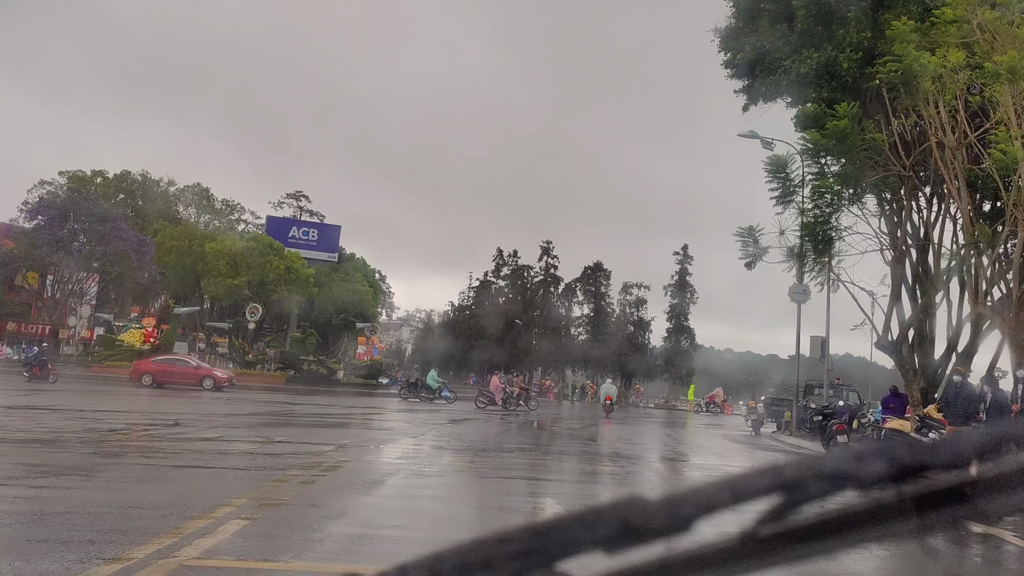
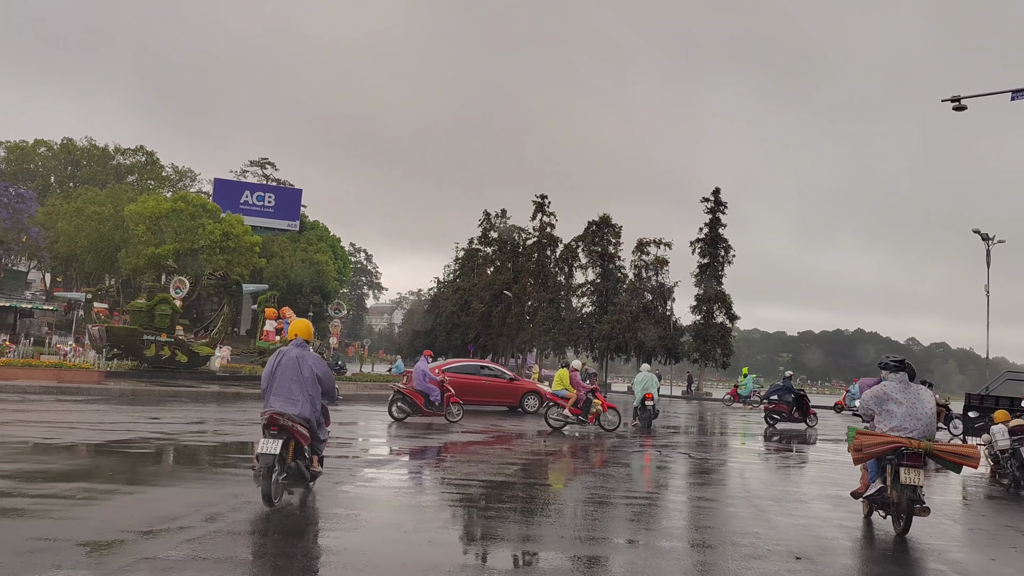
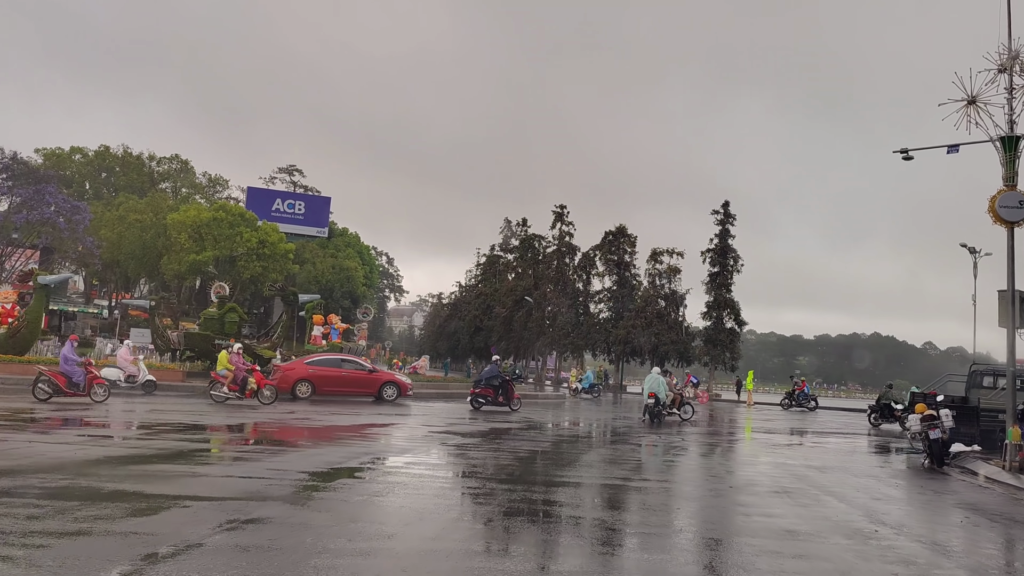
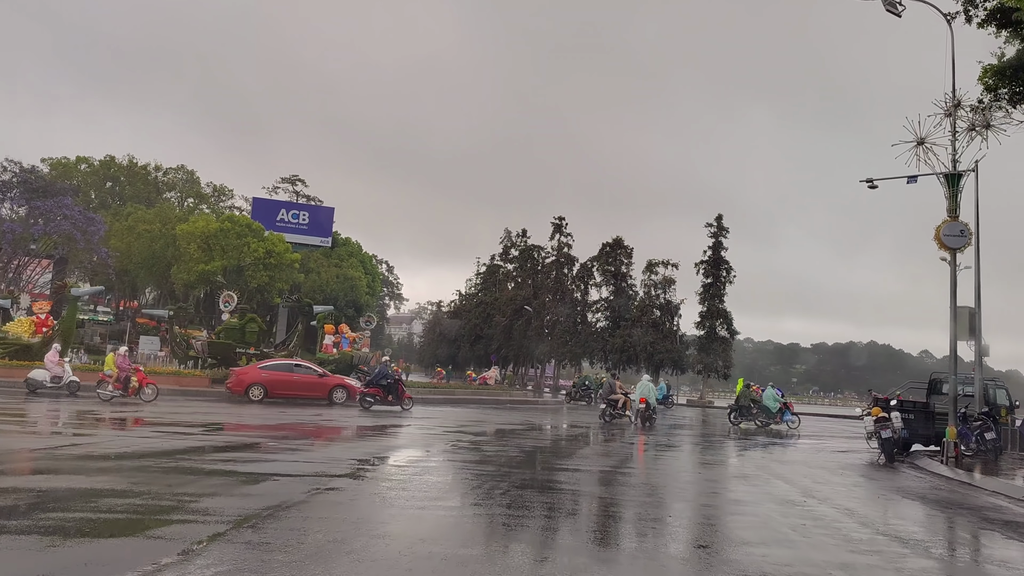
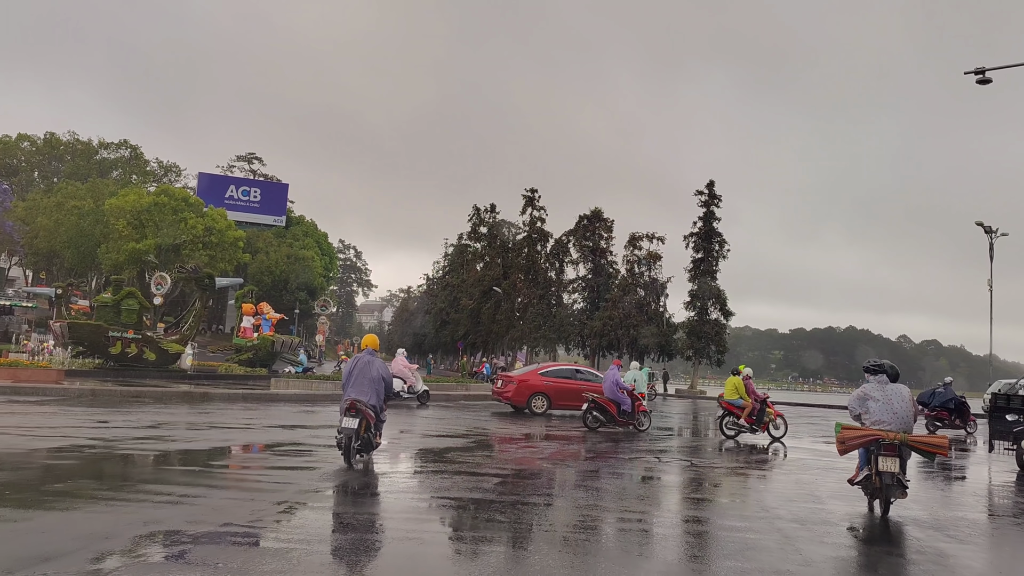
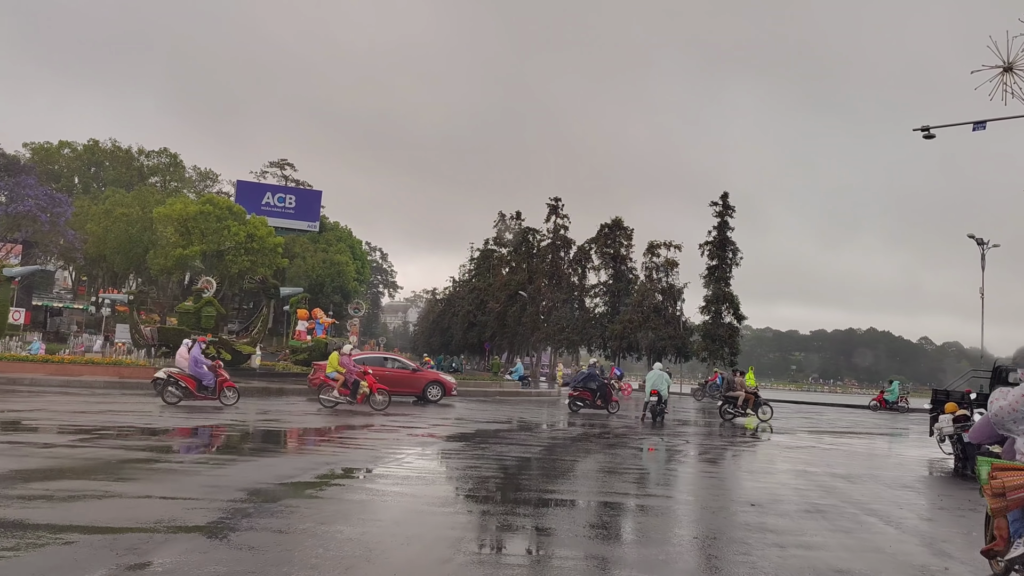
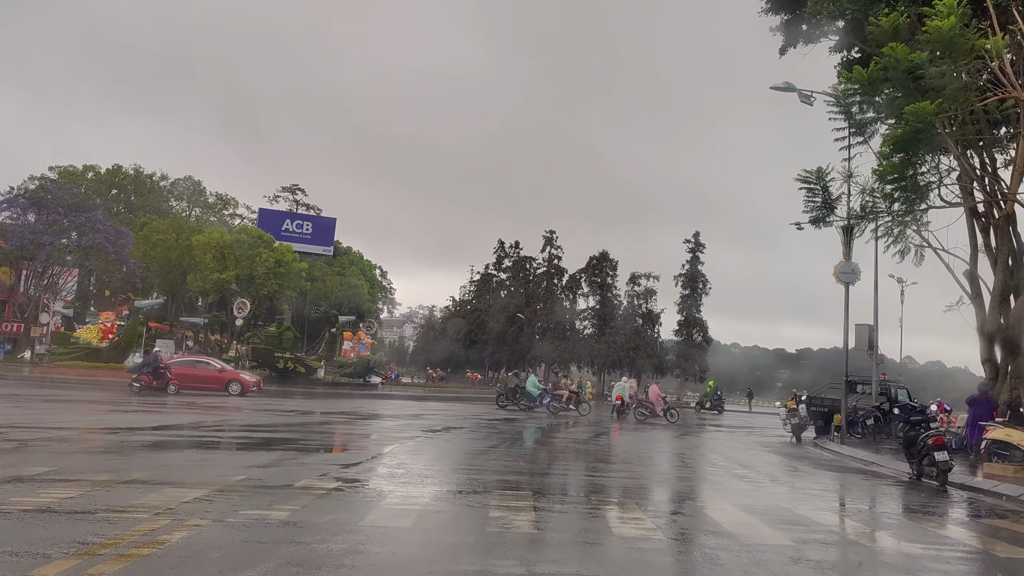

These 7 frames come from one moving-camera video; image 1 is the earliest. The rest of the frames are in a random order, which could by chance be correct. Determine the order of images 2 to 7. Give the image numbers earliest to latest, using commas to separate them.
7, 4, 3, 6, 2, 5
